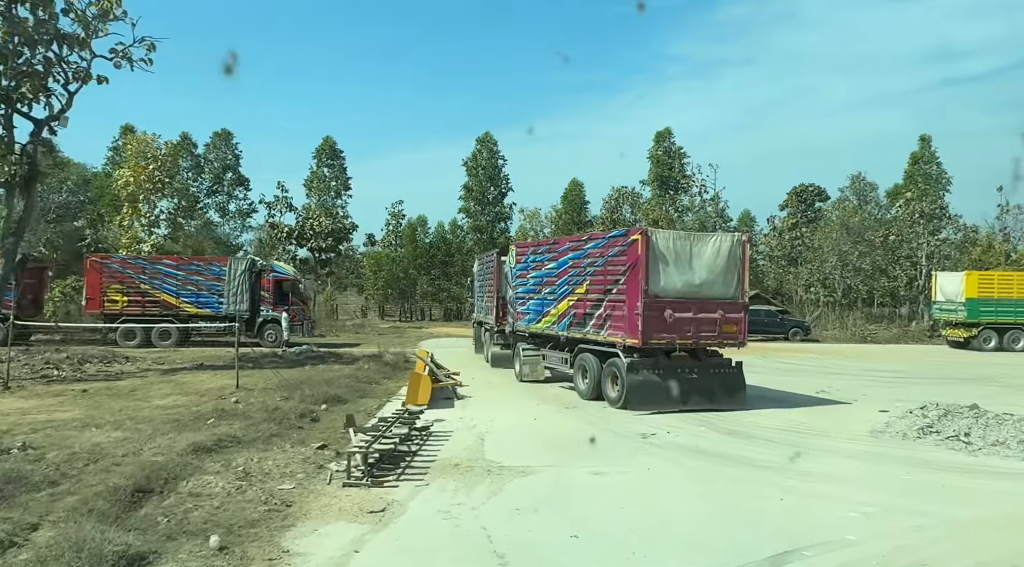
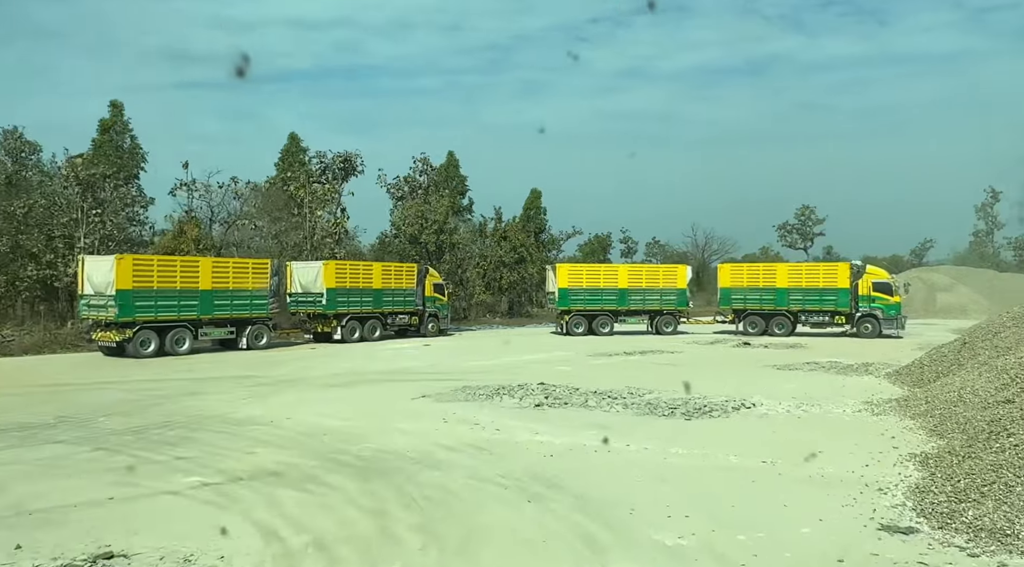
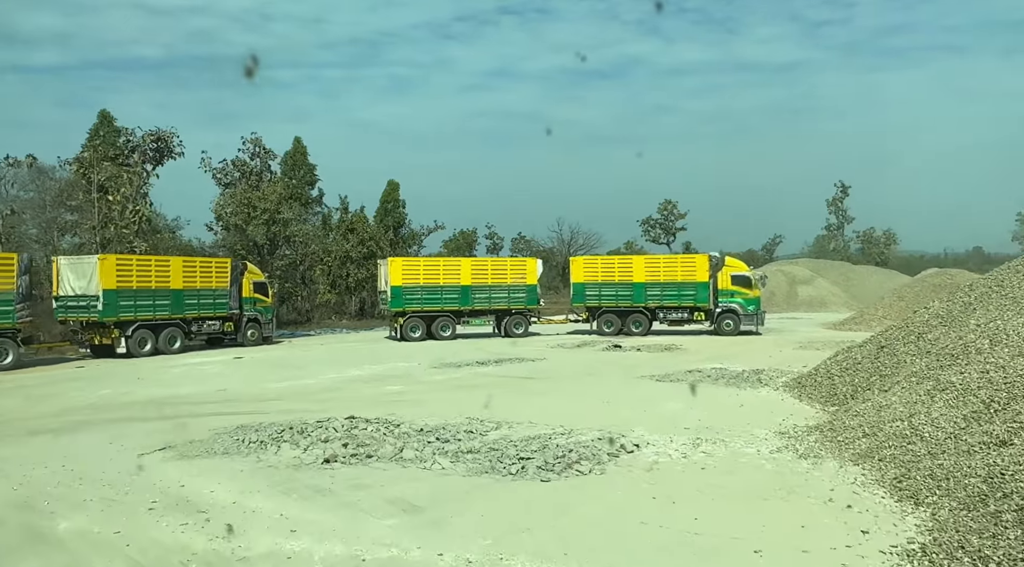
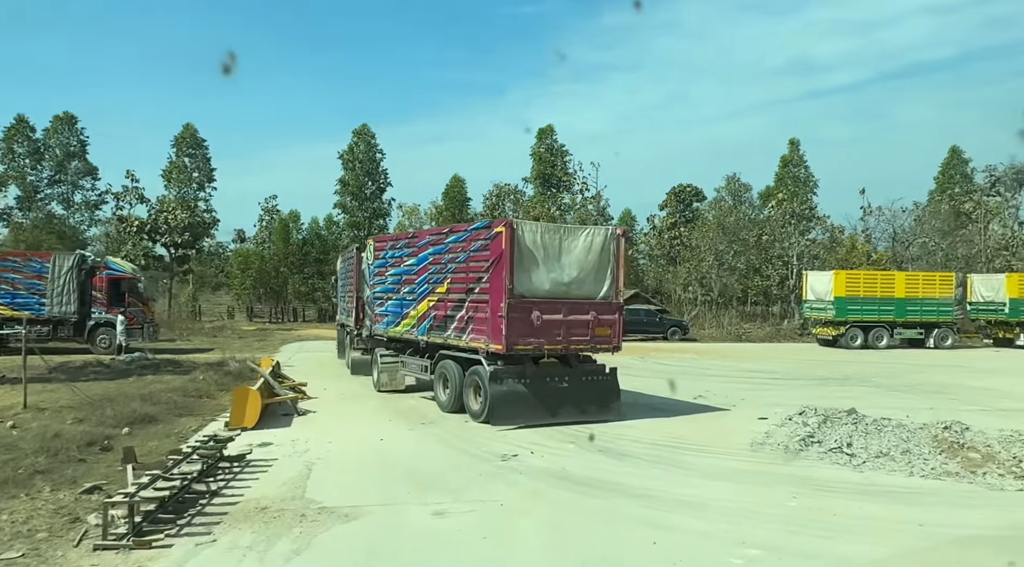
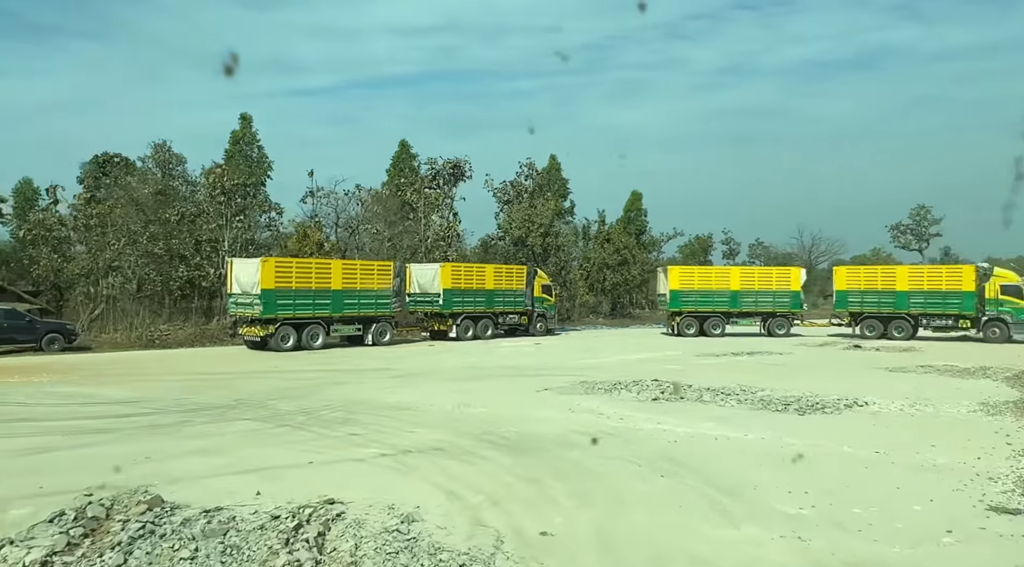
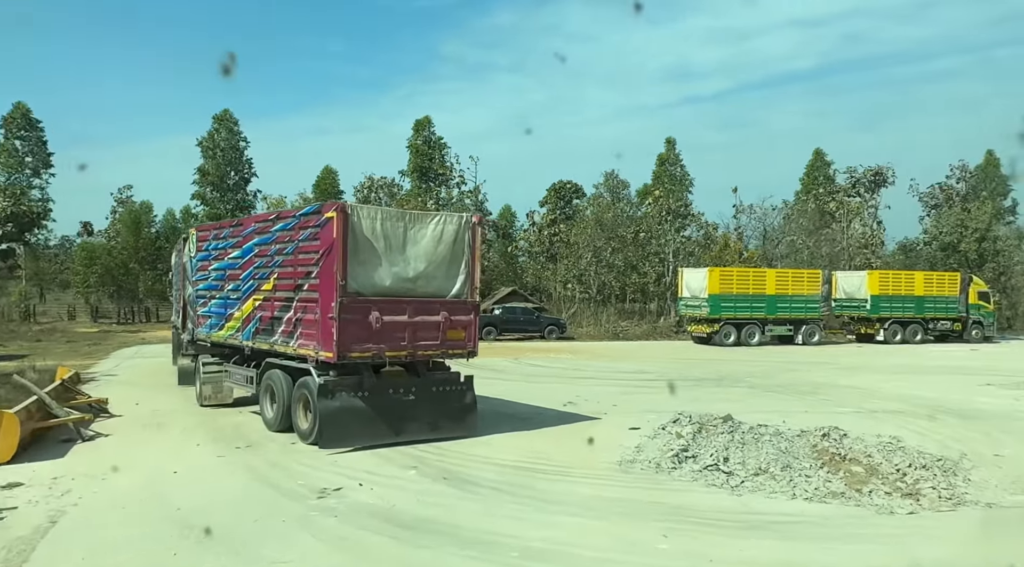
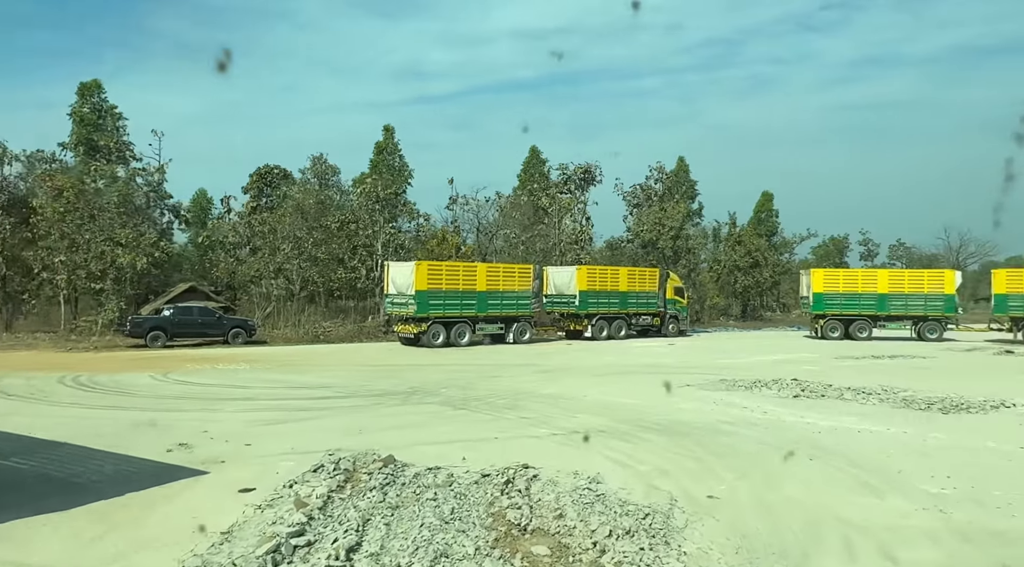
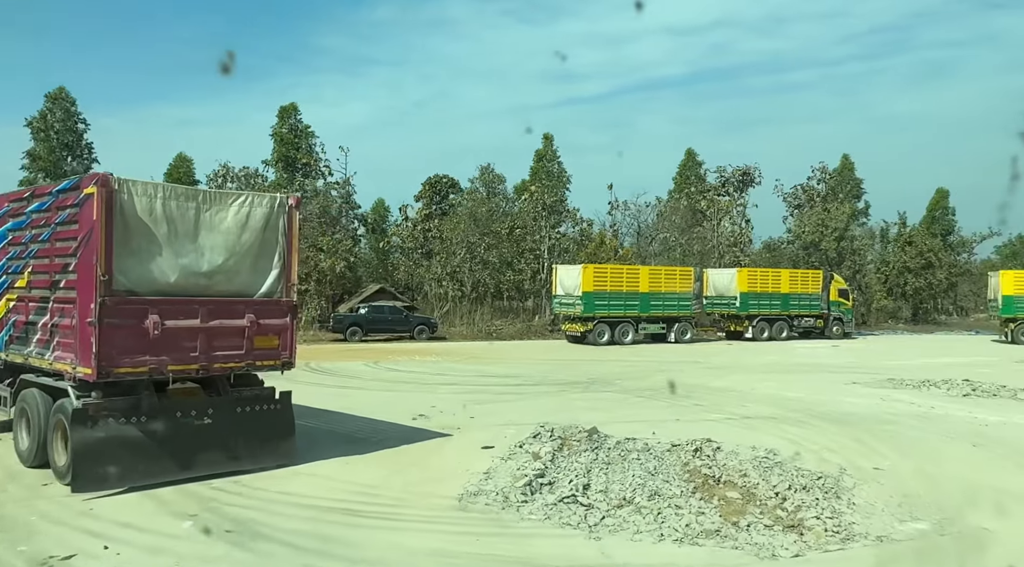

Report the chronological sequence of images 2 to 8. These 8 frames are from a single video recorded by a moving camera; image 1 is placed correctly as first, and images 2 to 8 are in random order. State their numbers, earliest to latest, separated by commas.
4, 6, 8, 7, 5, 2, 3
